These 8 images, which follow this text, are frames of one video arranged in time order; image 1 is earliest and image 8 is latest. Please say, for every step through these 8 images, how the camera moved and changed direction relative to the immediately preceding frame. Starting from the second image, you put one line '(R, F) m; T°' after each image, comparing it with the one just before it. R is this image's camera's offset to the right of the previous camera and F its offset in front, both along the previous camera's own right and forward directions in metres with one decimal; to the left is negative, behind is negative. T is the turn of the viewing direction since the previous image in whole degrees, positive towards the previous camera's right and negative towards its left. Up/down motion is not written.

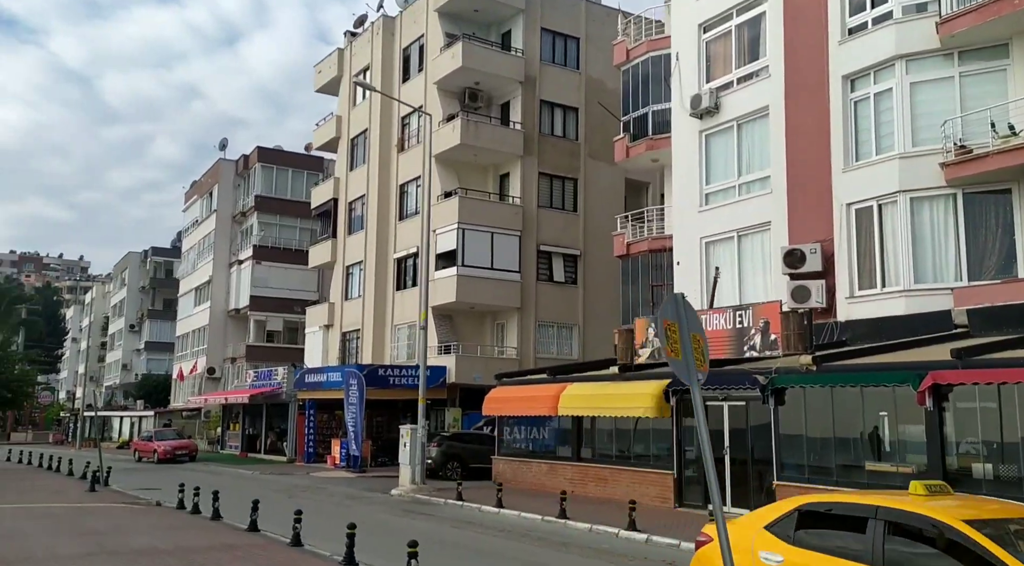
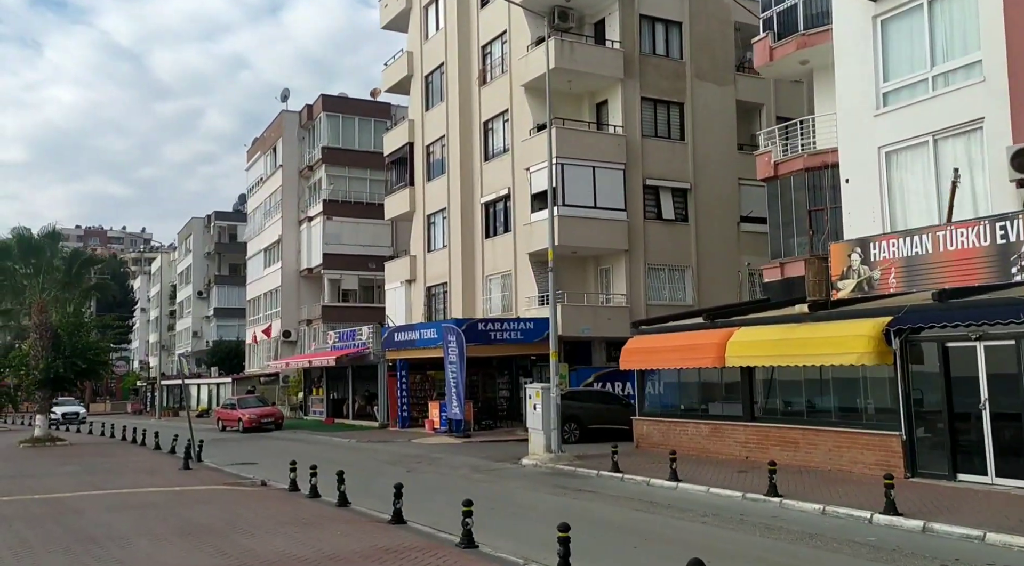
(-1.8, +3.4) m; -3°
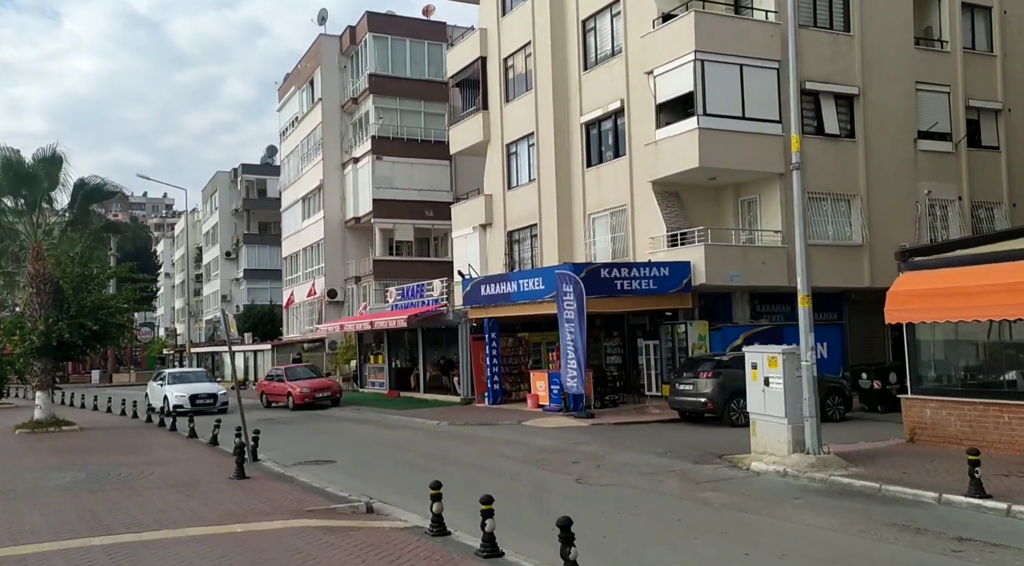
(-2.7, +6.8) m; -1°
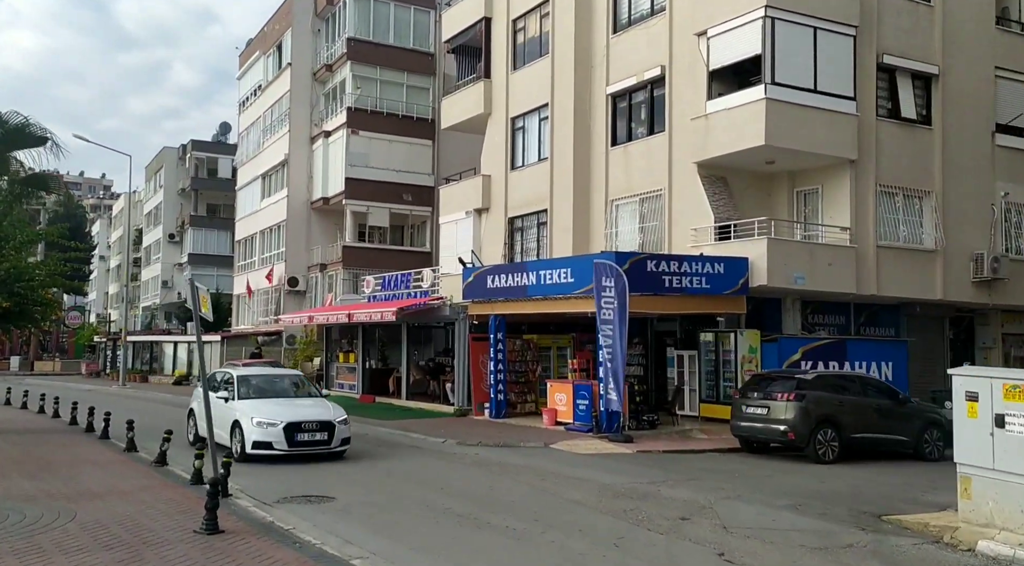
(-1.6, +4.3) m; +3°
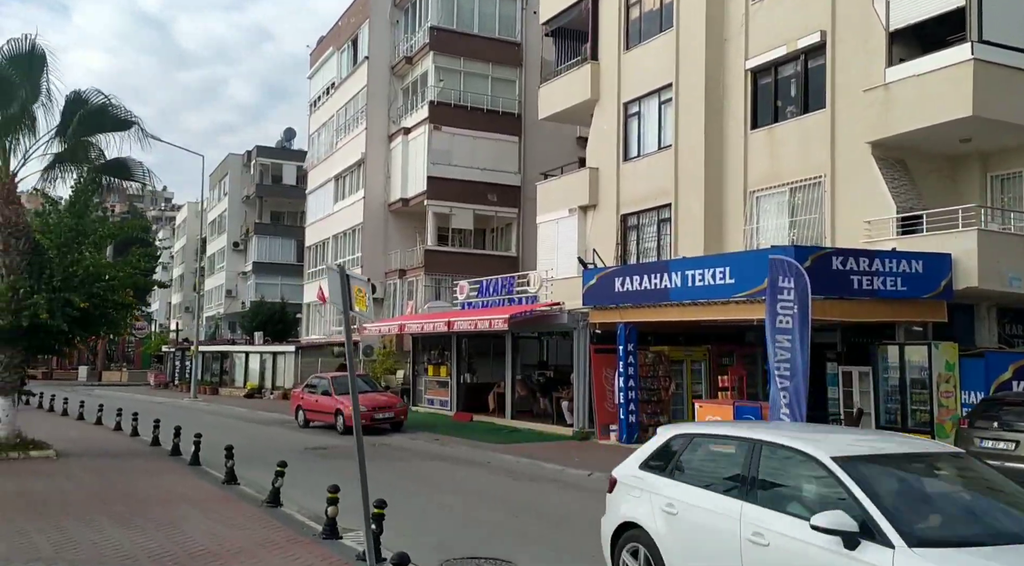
(-1.7, +3.1) m; -3°
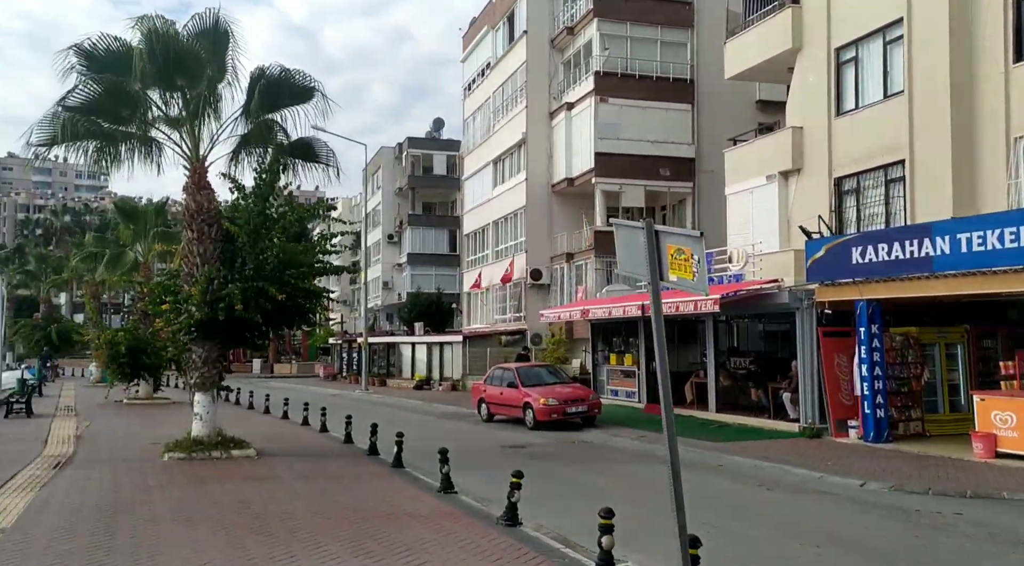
(-1.5, +2.3) m; -8°
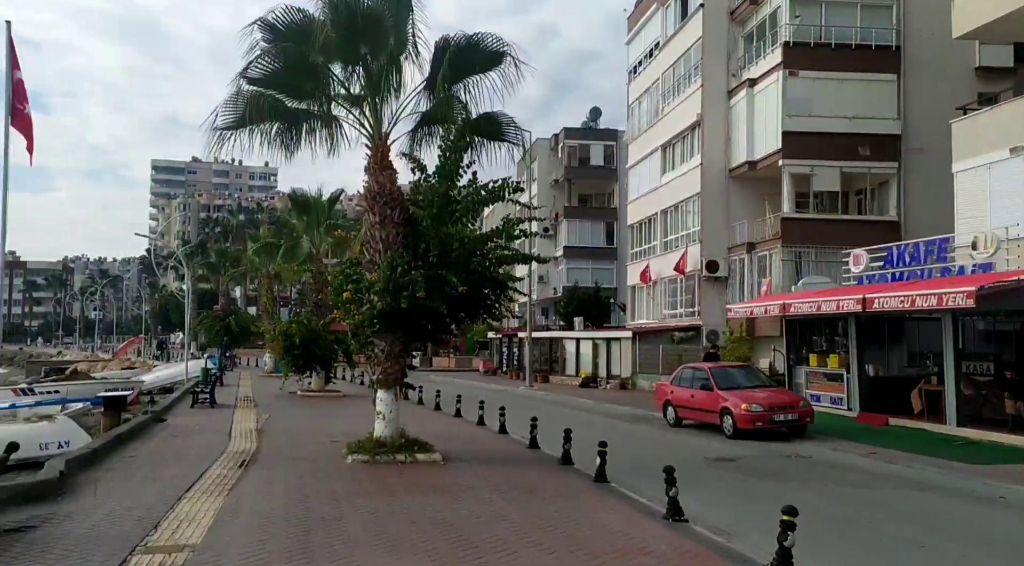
(-1.1, +2.1) m; -9°
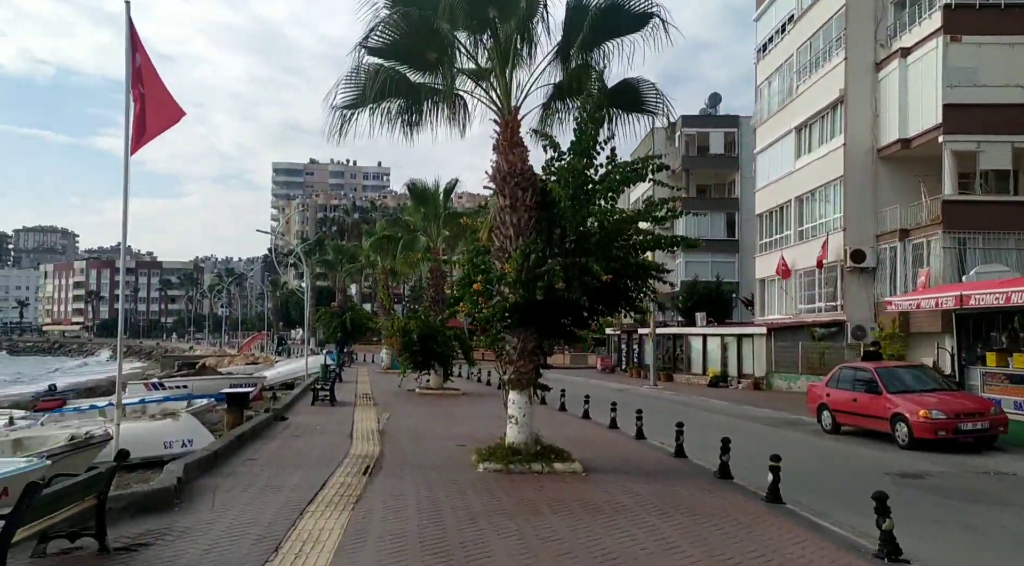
(-0.6, +1.8) m; -7°
